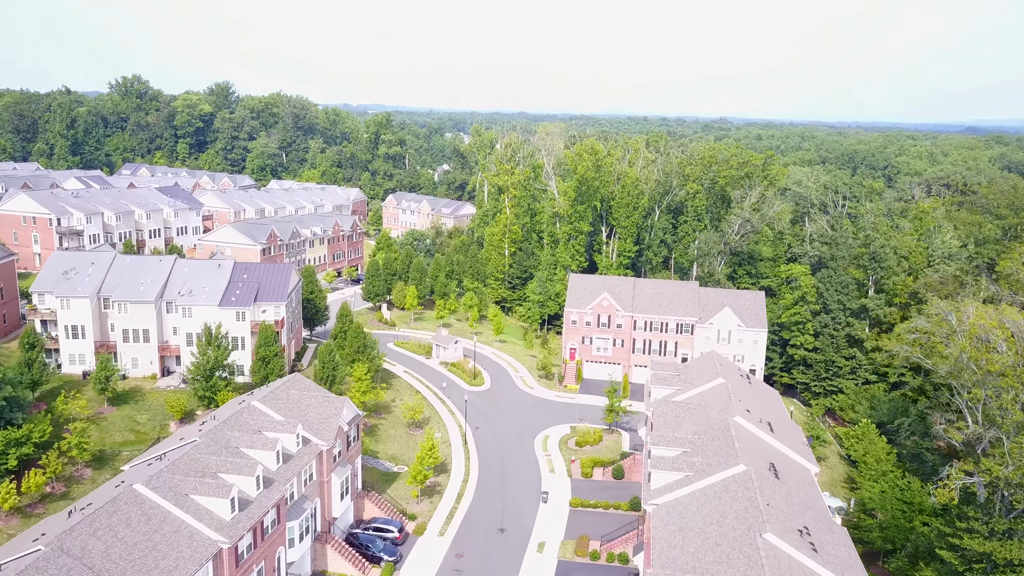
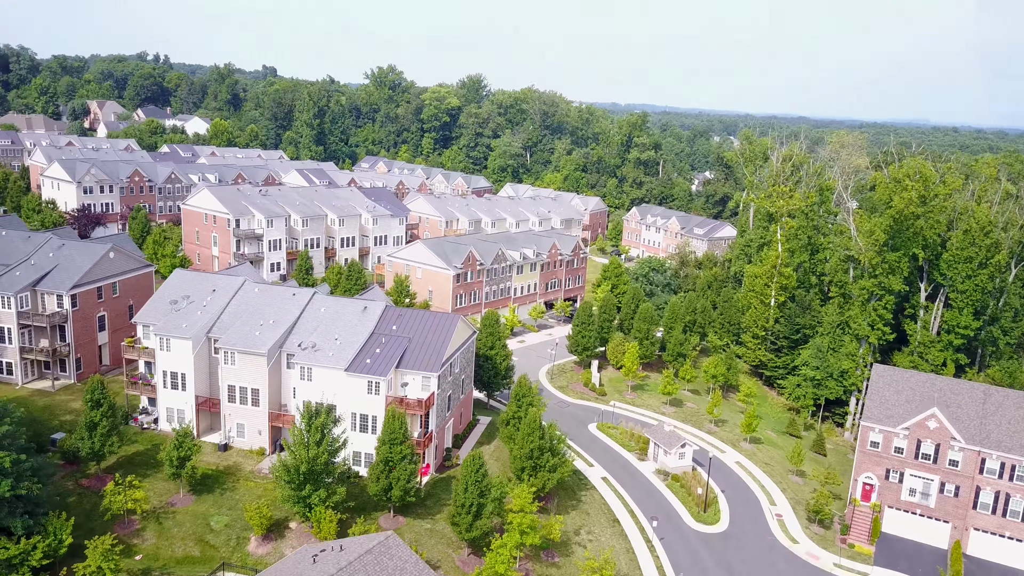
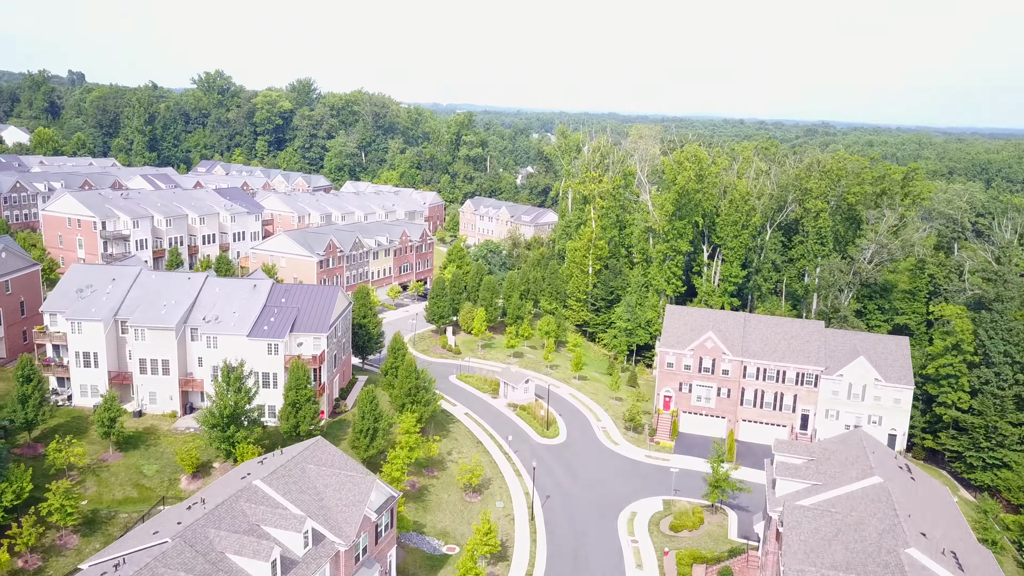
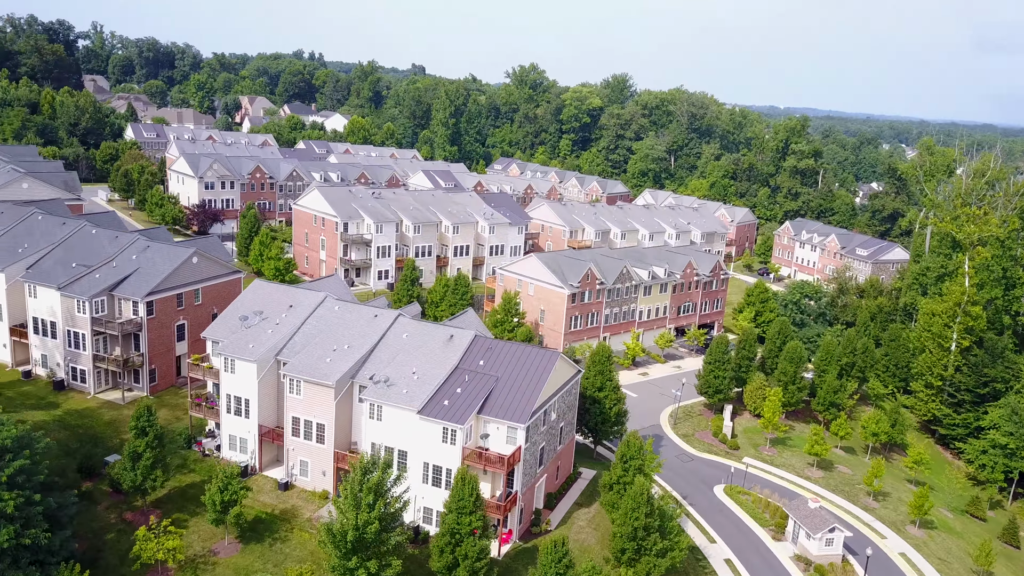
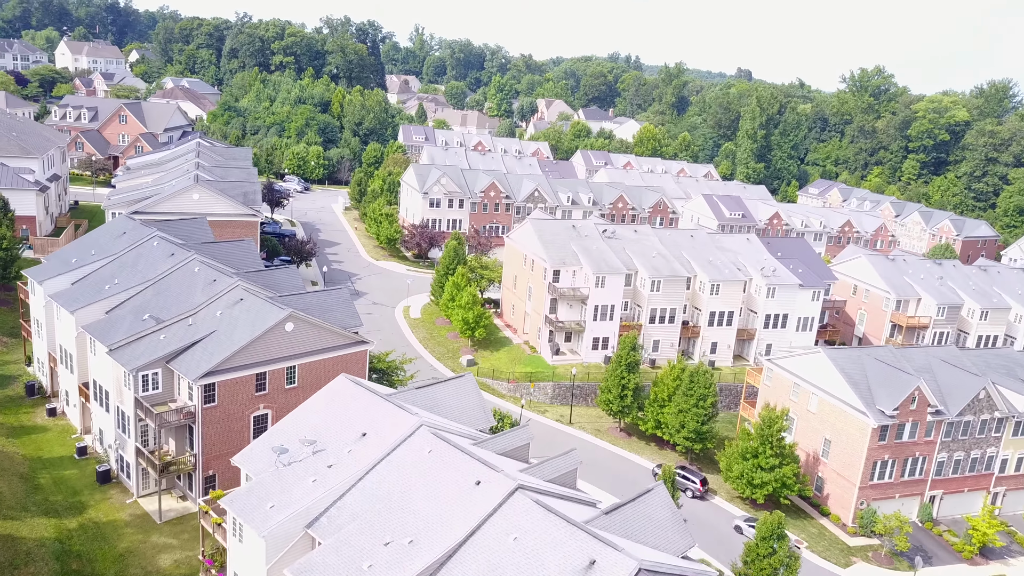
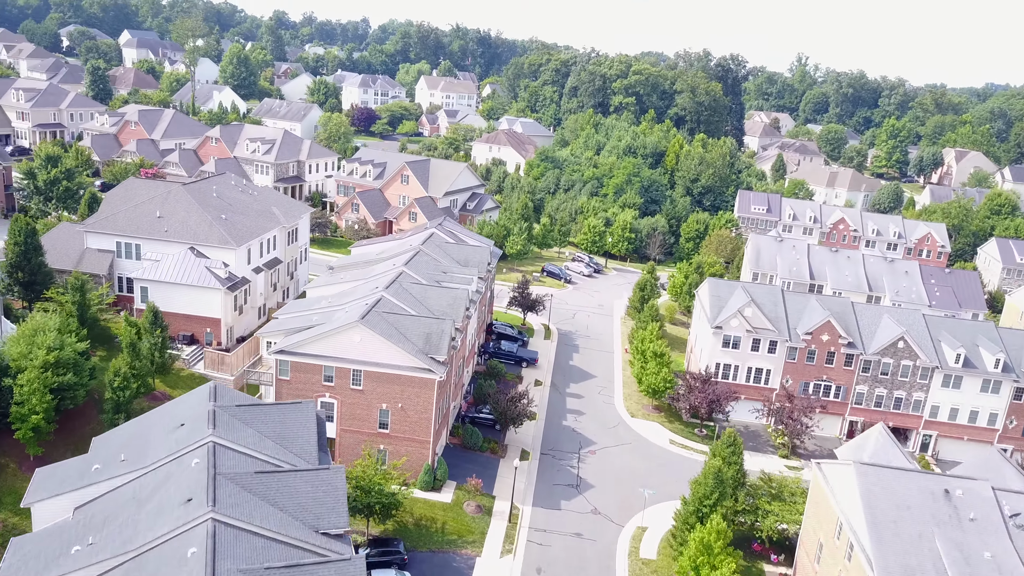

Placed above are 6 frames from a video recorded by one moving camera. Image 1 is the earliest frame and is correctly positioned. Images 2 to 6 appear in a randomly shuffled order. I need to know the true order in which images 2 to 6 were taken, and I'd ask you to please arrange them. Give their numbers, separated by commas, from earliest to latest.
3, 2, 4, 5, 6
